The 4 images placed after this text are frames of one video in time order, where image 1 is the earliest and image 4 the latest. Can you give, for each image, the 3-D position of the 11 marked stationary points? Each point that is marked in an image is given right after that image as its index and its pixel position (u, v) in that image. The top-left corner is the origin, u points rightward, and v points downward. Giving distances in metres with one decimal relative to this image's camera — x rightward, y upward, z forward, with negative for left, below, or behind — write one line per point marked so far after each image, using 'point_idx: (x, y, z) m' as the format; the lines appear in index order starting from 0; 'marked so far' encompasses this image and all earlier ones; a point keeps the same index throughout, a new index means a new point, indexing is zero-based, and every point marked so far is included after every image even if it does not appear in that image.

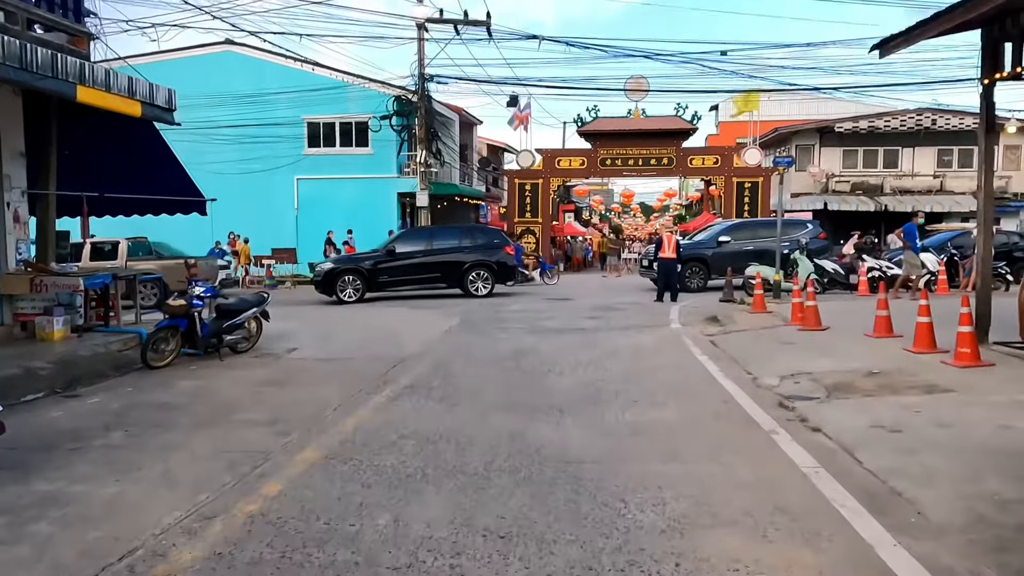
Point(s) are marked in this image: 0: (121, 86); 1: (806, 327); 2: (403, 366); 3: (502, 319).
0: (-5.5, +2.8, +10.5) m
1: (+5.0, -0.7, +12.7) m
2: (-1.5, -1.1, +10.5) m
3: (-0.2, -0.7, +15.4) m
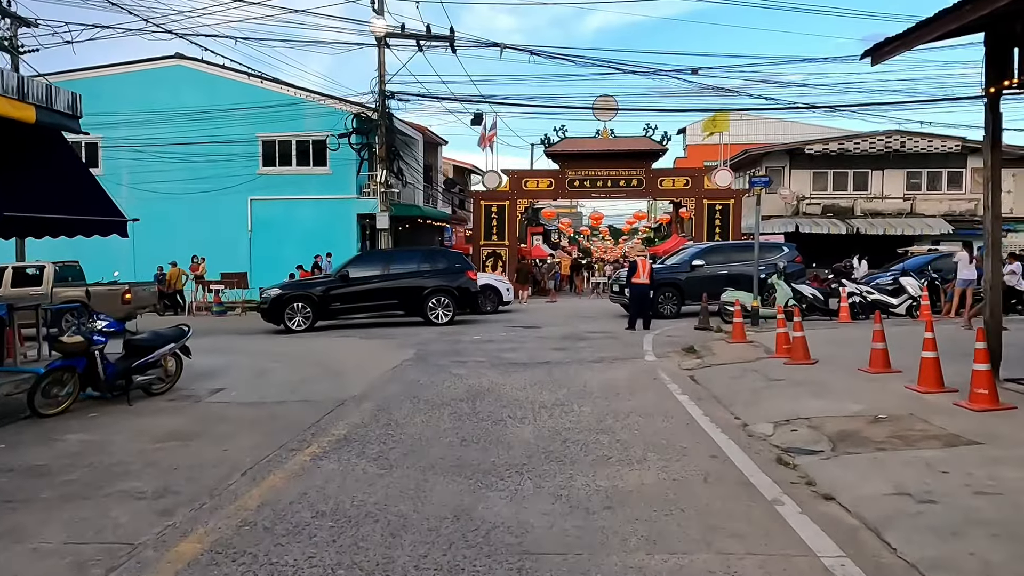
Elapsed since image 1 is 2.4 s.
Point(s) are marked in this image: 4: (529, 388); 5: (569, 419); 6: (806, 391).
0: (-6.0, +2.4, +9.0) m
1: (+4.3, -1.1, +11.5) m
2: (-2.1, -1.5, +9.1) m
3: (-0.9, -1.2, +14.1) m
4: (+0.2, -1.4, +10.6) m
5: (+0.6, -1.5, +8.6) m
6: (+3.7, -1.3, +9.4) m
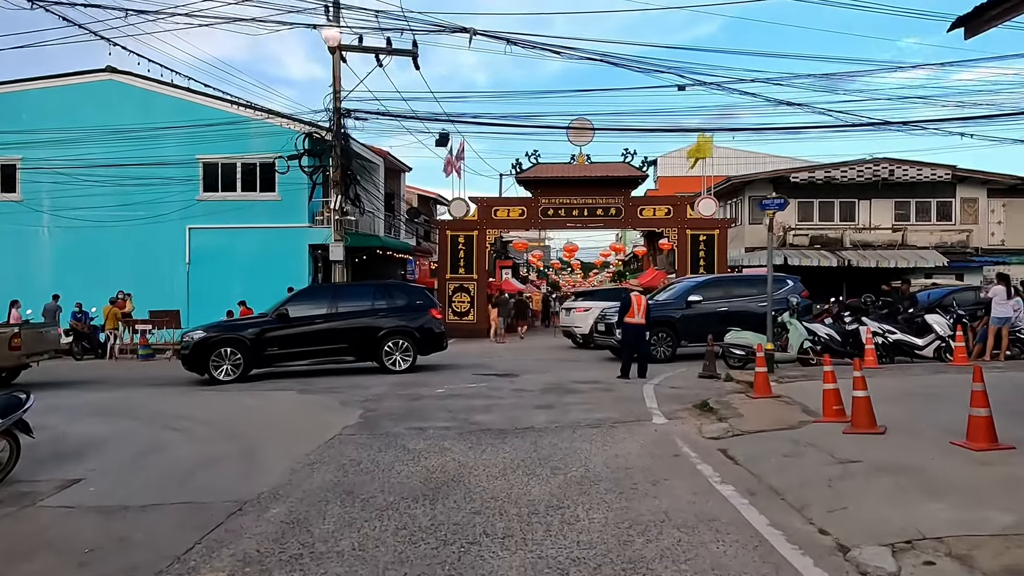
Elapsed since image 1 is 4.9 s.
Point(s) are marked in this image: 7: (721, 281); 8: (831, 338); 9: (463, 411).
0: (-6.2, +2.0, +6.0) m
1: (+4.0, -1.6, +8.8) m
2: (-2.3, -1.9, +6.1) m
3: (-1.3, -1.9, +11.1) m
4: (0.0, -1.9, +7.7) m
5: (+0.5, -1.9, +5.7) m
6: (+3.5, -1.7, +6.7) m
7: (+5.2, +0.2, +18.6) m
8: (+7.0, -1.1, +16.6) m
9: (-0.7, -1.9, +11.4) m
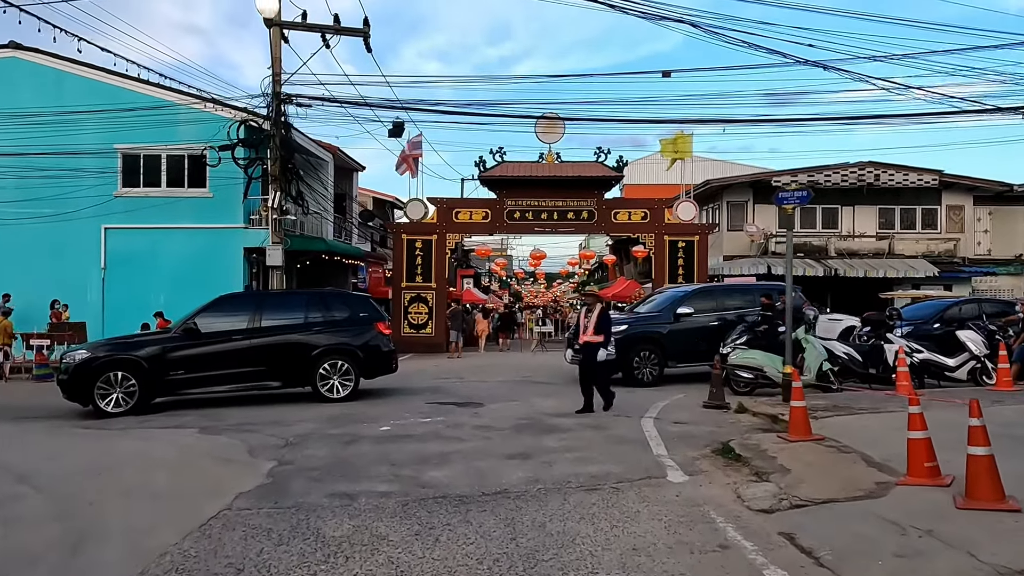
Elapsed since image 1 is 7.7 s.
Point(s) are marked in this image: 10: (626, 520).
0: (-6.3, +2.0, +2.8) m
1: (+3.8, -1.7, +6.1) m
2: (-2.4, -2.0, +3.1) m
3: (-1.7, -2.0, +8.1) m
4: (-0.2, -2.0, +4.8) m
5: (+0.4, -1.9, +2.8) m
6: (+3.3, -1.8, +3.9) m
7: (+4.4, -0.1, +16.0) m
8: (+6.3, -1.3, +14.0) m
9: (-1.1, -2.0, +8.5) m
10: (+1.0, -2.0, +6.4) m
